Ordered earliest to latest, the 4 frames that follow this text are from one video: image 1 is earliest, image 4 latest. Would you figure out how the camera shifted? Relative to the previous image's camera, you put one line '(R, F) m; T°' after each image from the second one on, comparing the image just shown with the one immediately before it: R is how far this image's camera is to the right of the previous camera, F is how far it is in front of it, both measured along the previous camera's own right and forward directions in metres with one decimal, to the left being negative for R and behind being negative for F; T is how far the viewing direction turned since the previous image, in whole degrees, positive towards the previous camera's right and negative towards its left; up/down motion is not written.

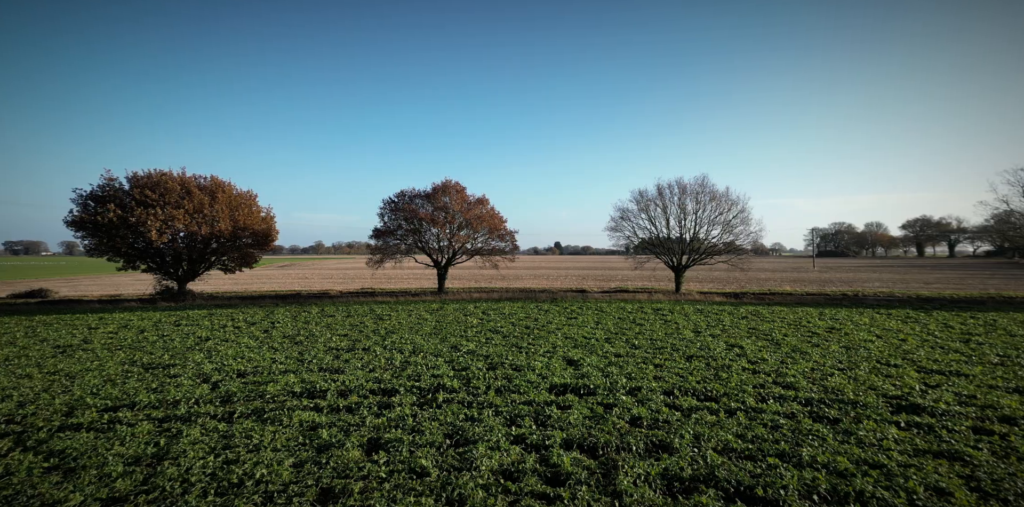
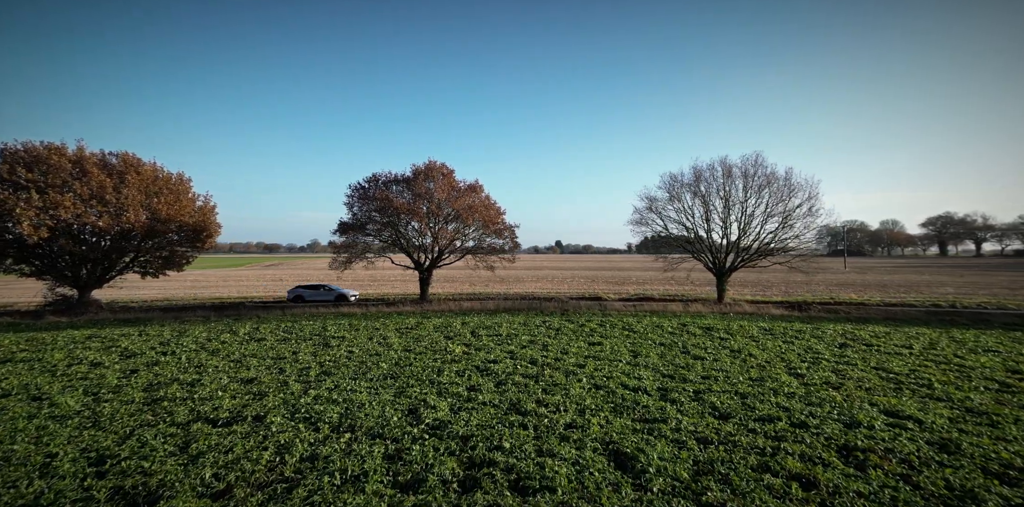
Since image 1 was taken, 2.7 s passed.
(0.0, +8.7) m; 0°
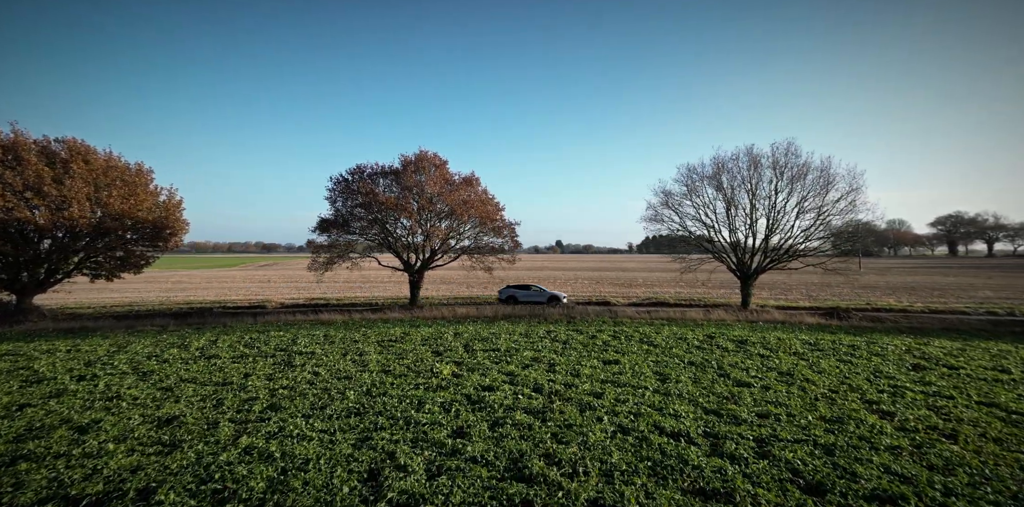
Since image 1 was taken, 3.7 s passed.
(0.0, +3.7) m; 0°
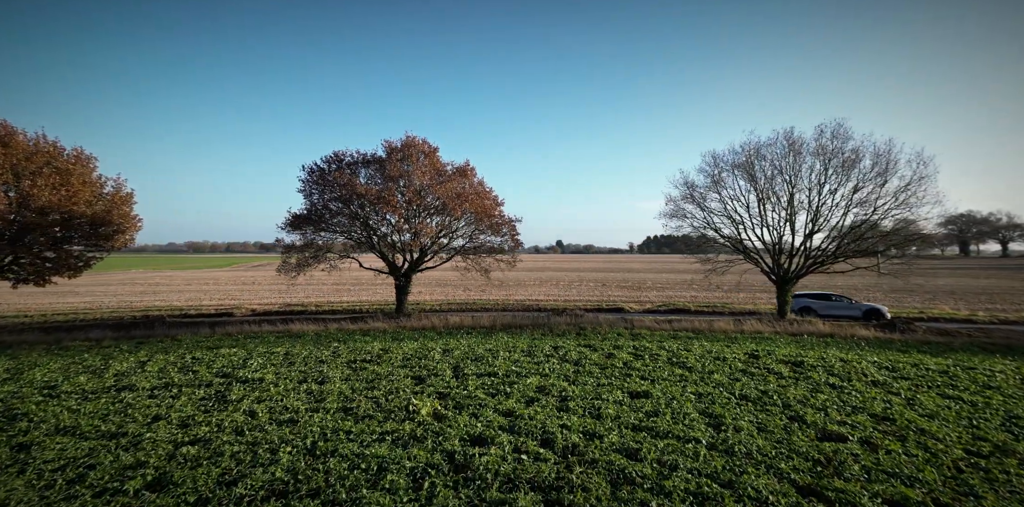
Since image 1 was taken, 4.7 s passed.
(0.0, +4.3) m; 0°
